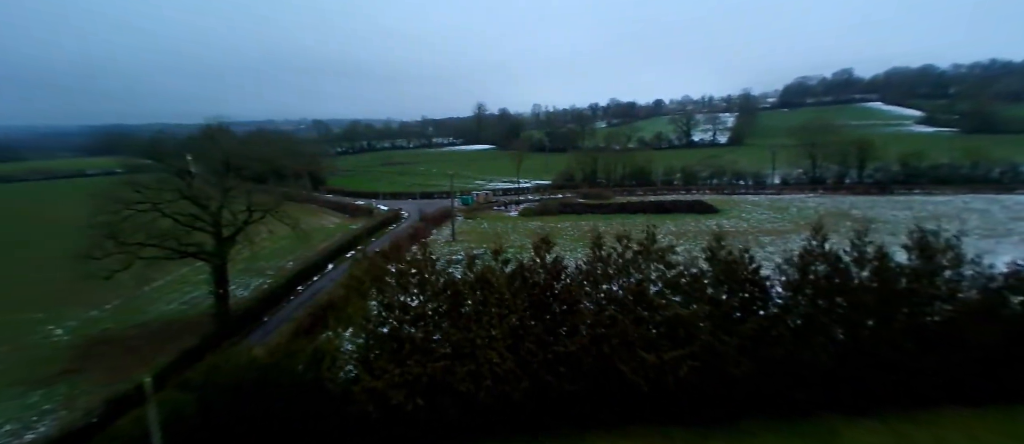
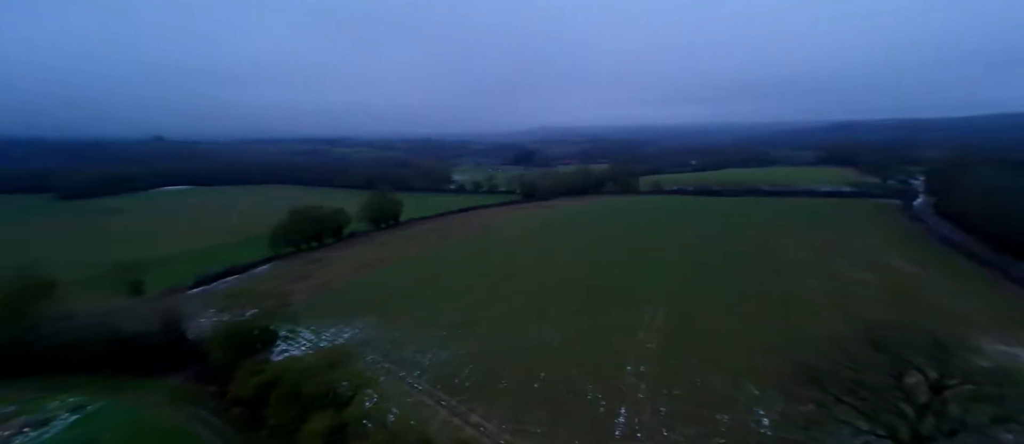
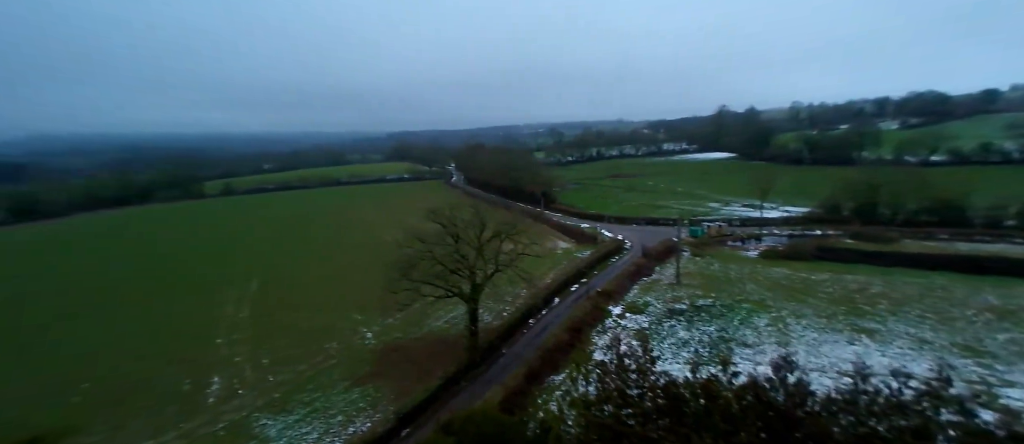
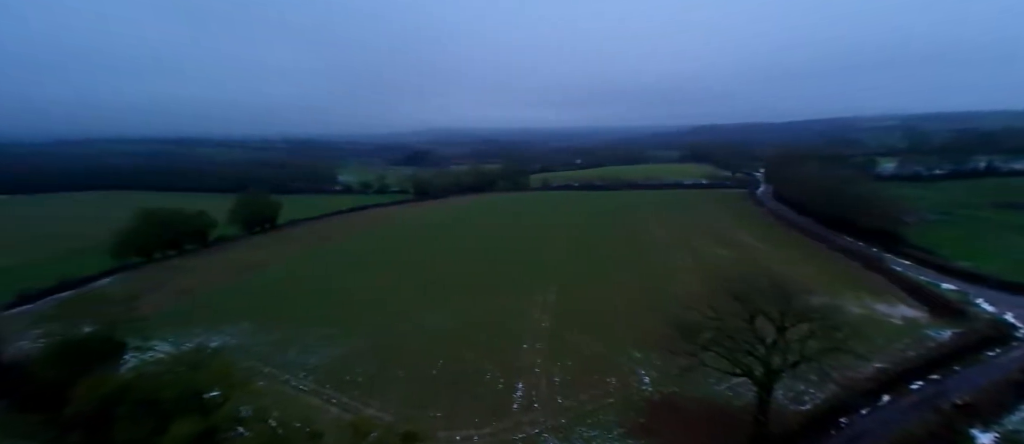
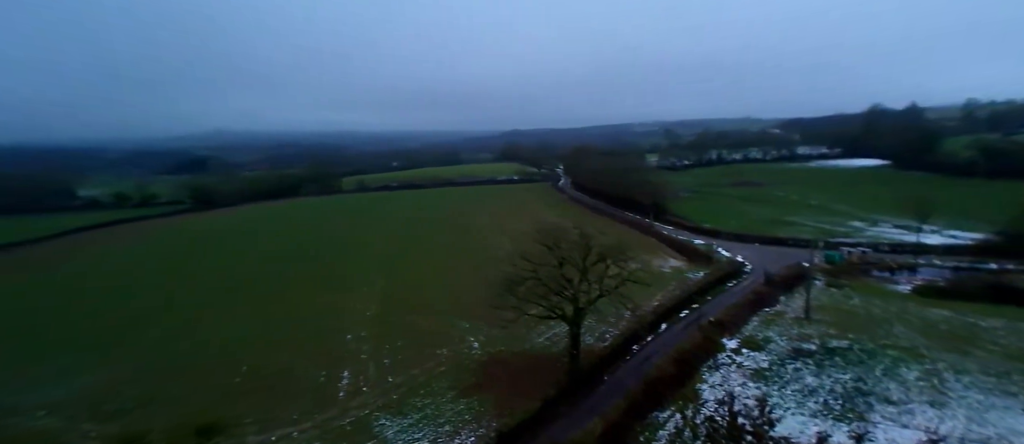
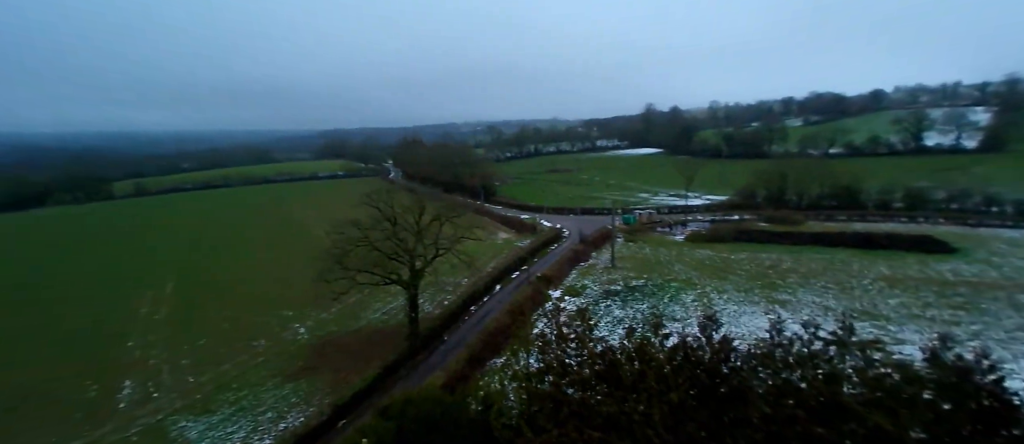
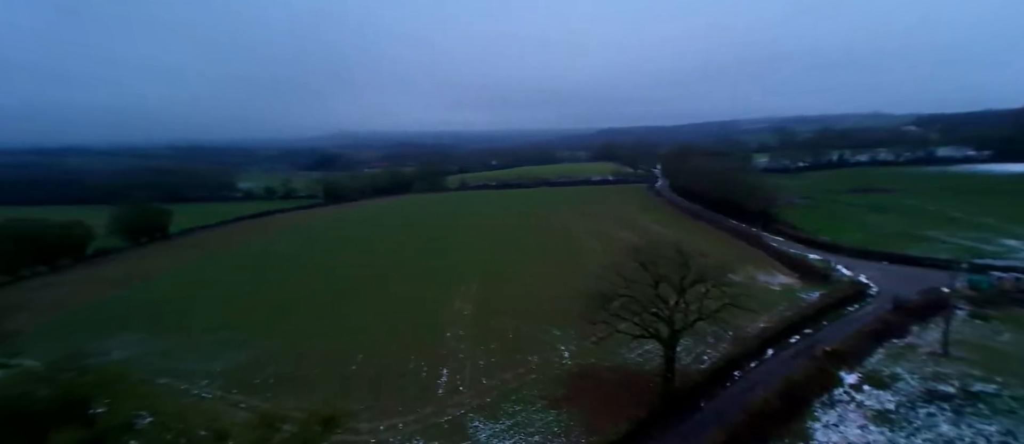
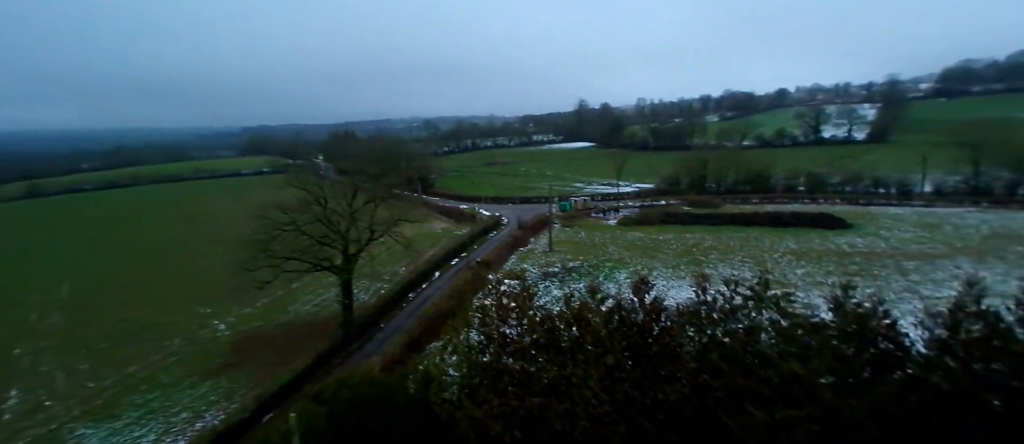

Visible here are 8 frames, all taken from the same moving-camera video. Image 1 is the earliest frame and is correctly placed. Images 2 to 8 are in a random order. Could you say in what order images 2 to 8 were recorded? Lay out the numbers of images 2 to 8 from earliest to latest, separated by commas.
8, 6, 3, 5, 7, 4, 2
